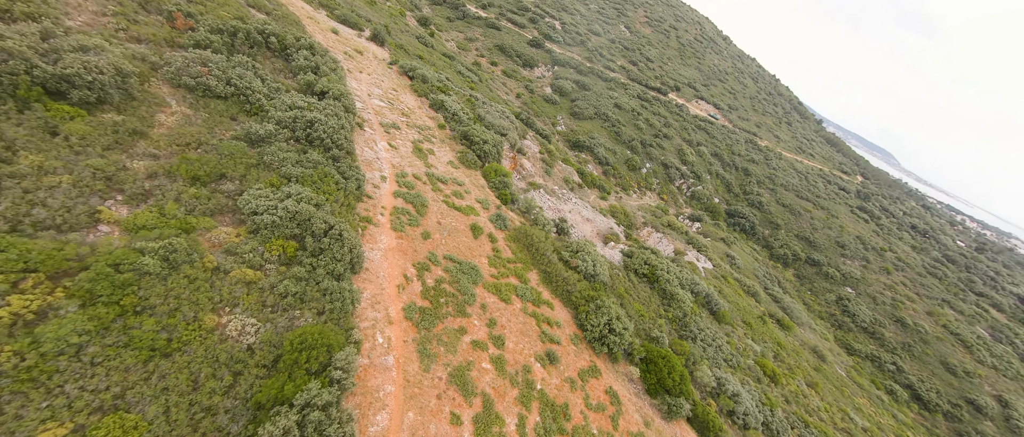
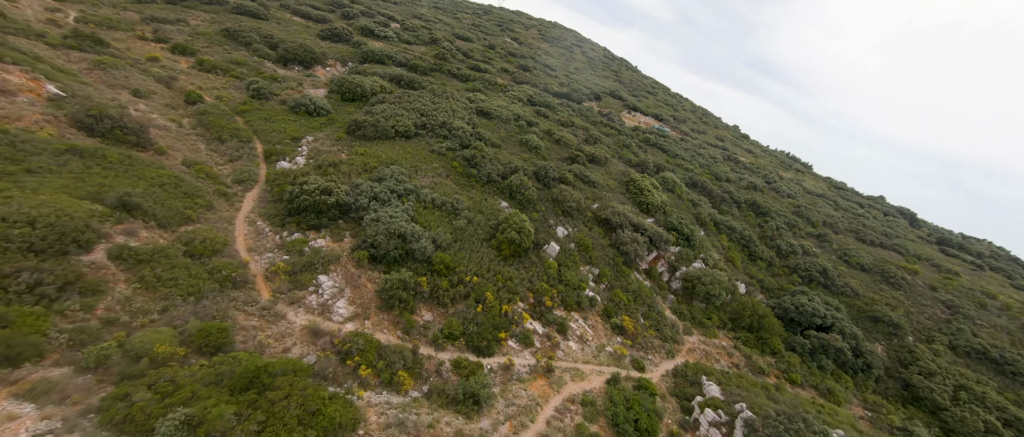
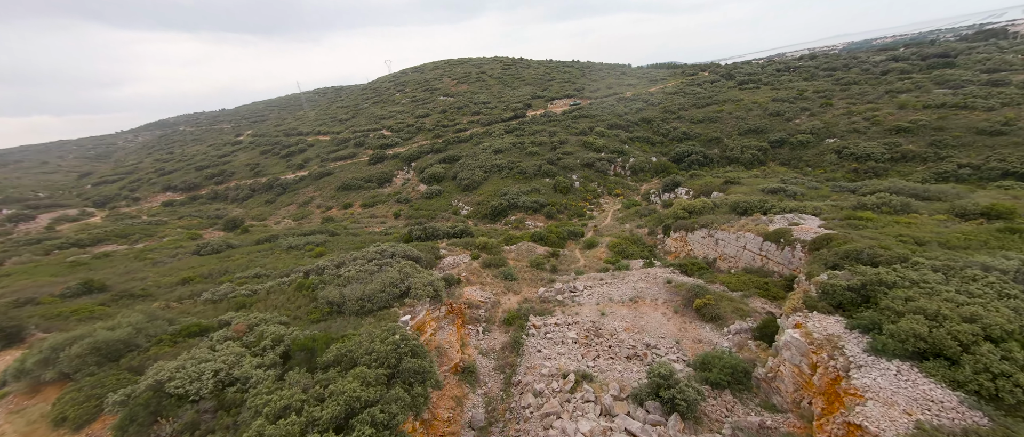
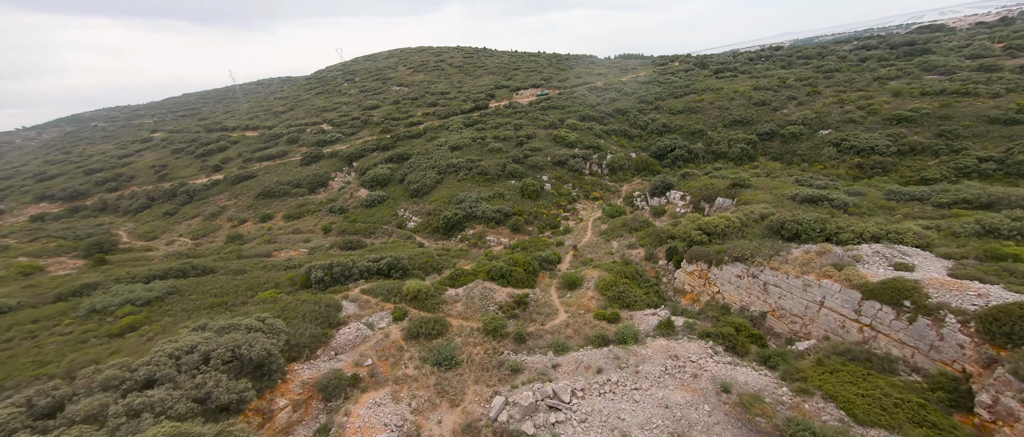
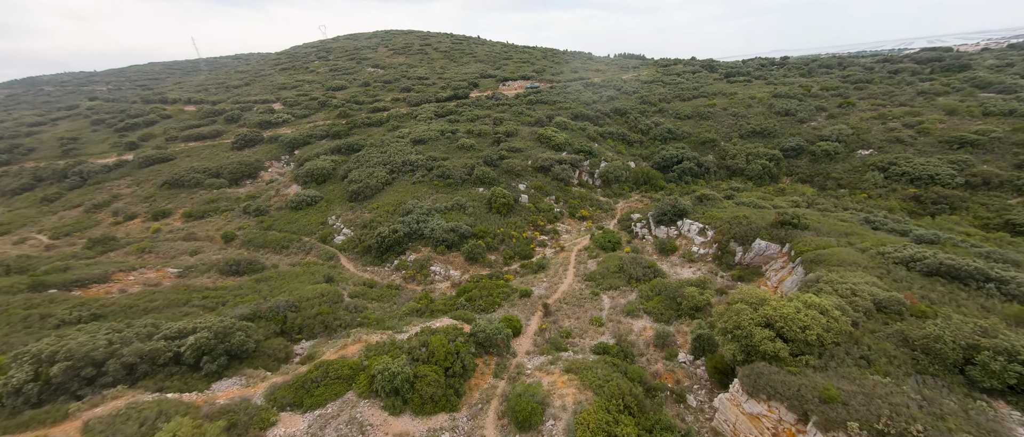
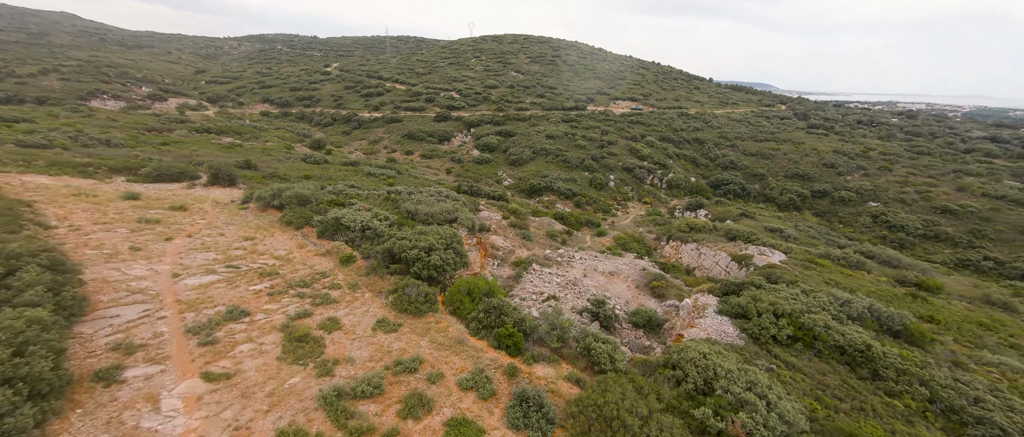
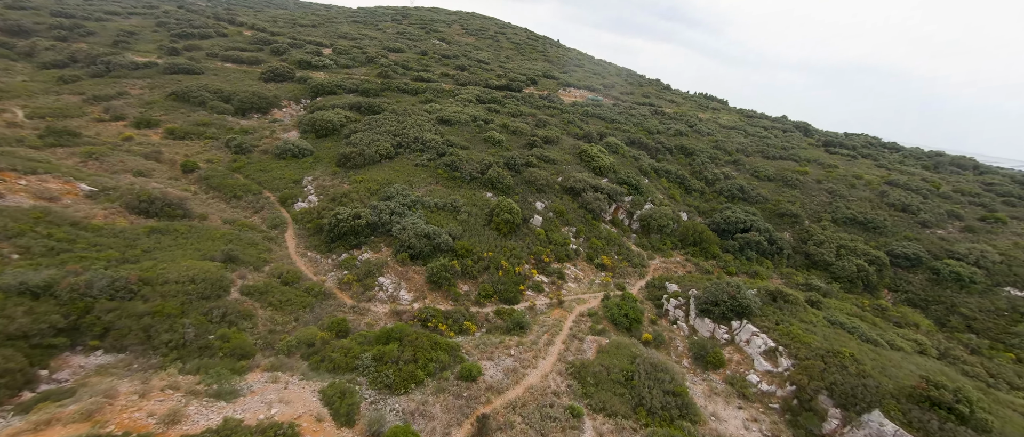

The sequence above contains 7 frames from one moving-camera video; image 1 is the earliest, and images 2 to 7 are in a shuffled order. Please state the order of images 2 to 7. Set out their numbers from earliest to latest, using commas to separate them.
6, 3, 4, 5, 7, 2
